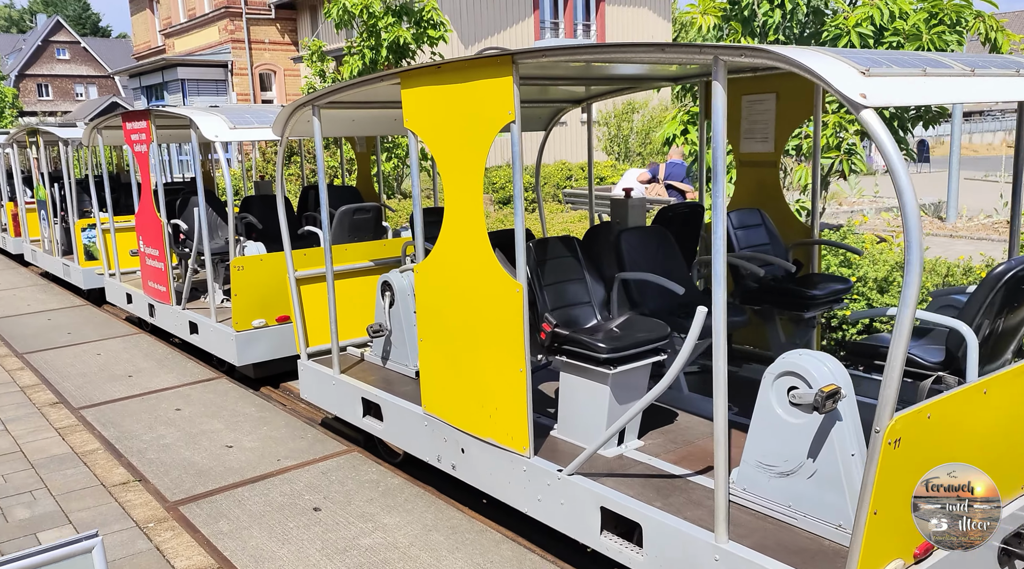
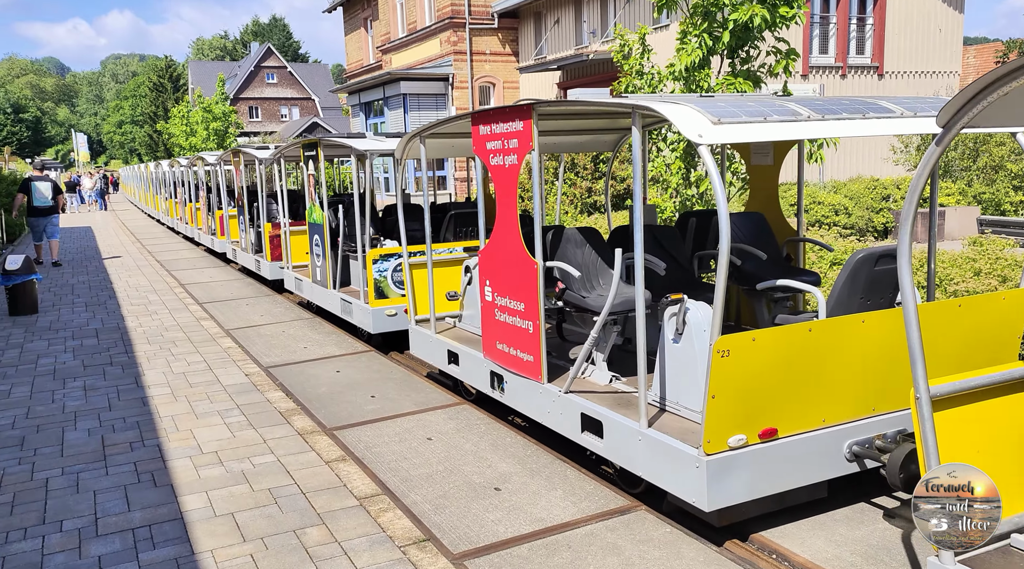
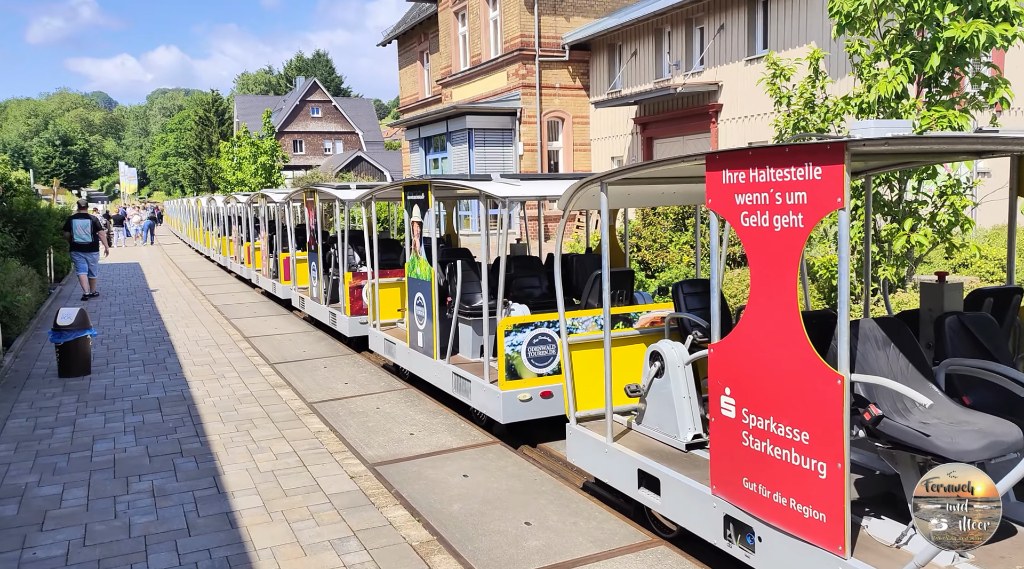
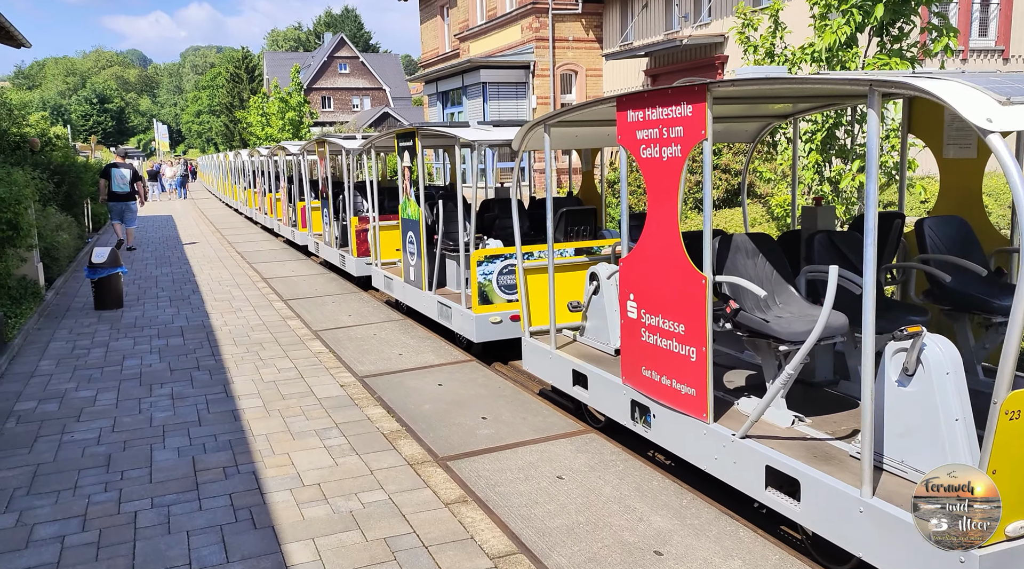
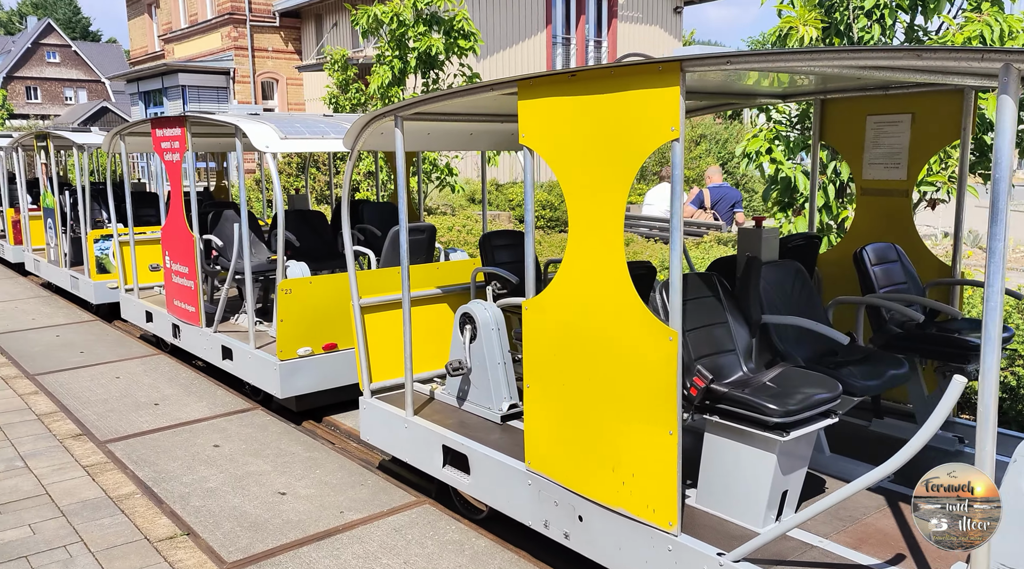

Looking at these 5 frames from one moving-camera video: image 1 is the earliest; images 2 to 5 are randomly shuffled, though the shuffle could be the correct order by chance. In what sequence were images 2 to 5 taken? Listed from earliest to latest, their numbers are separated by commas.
5, 2, 4, 3
